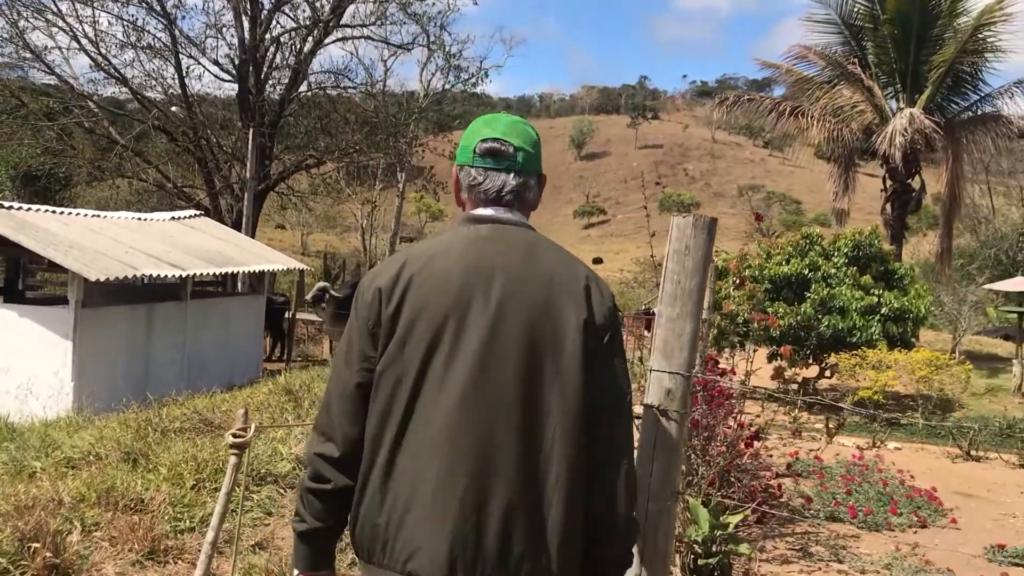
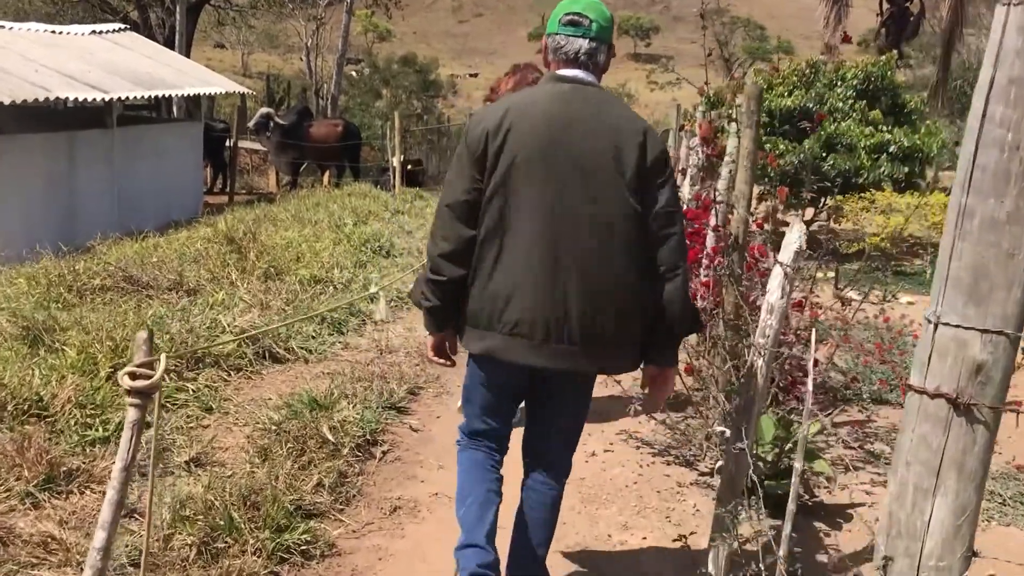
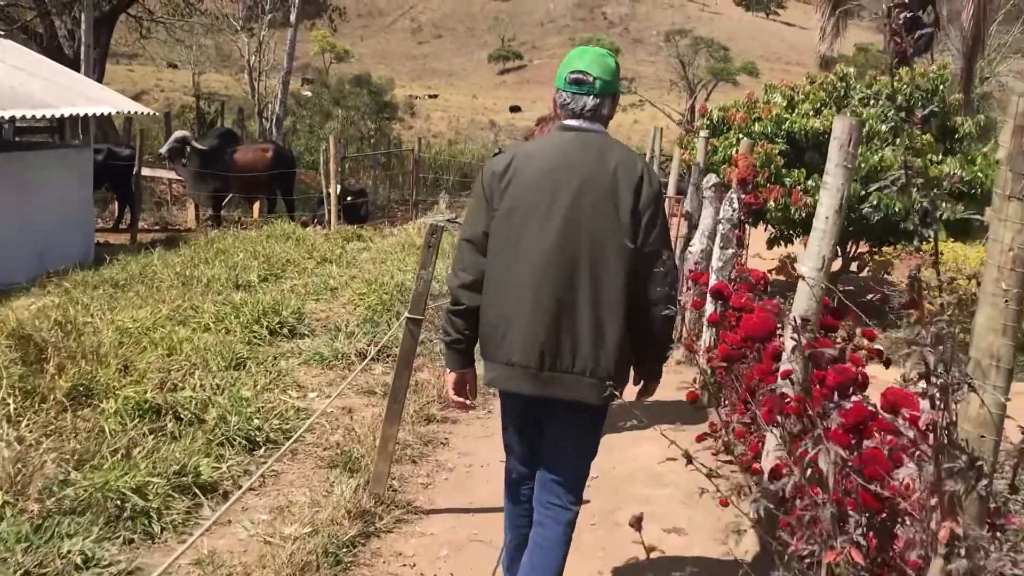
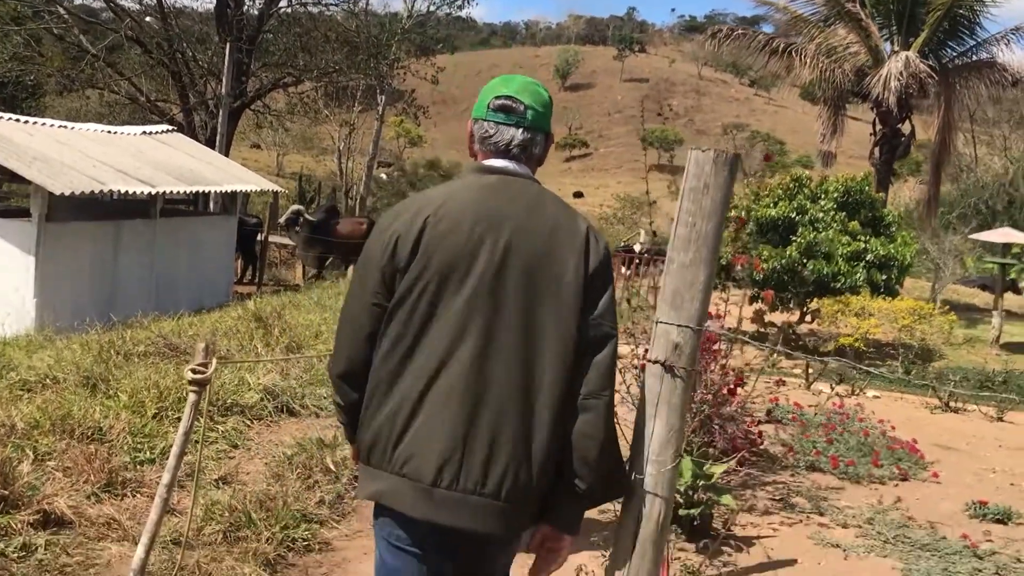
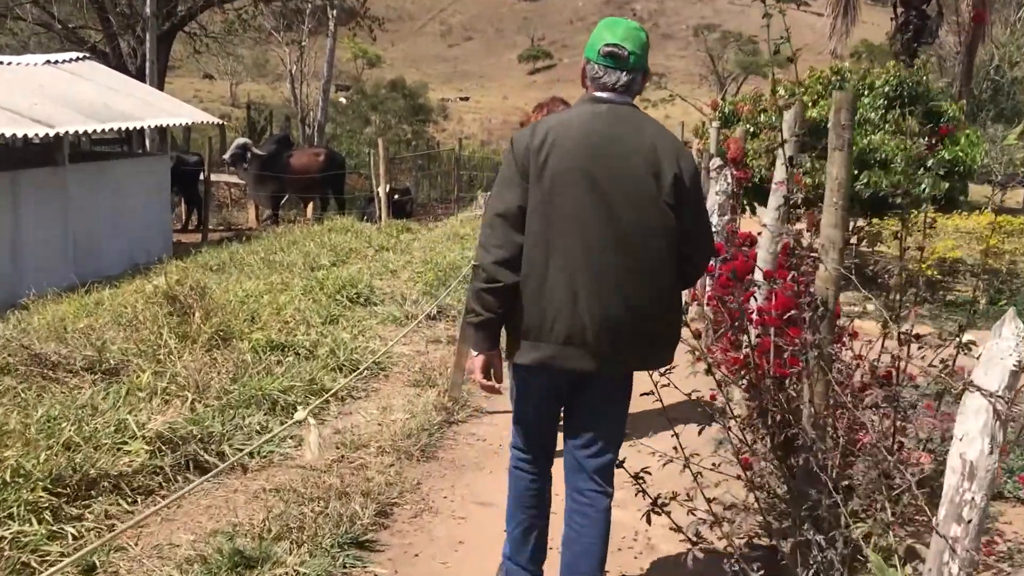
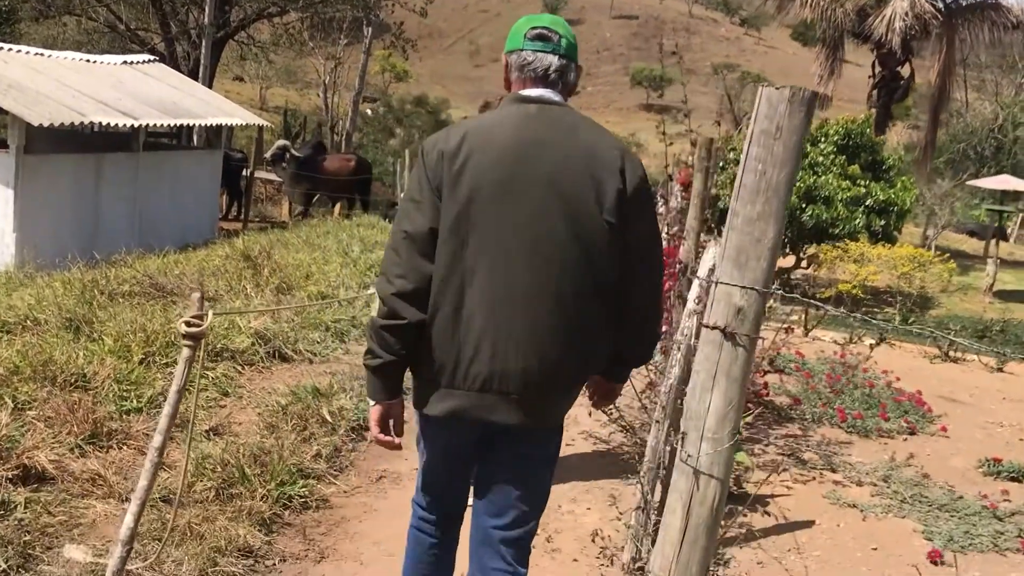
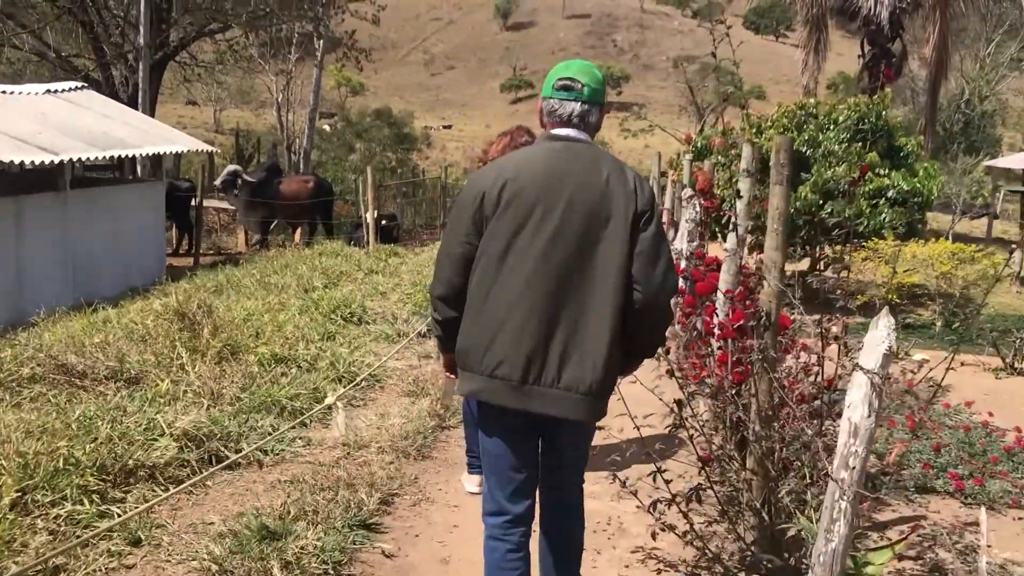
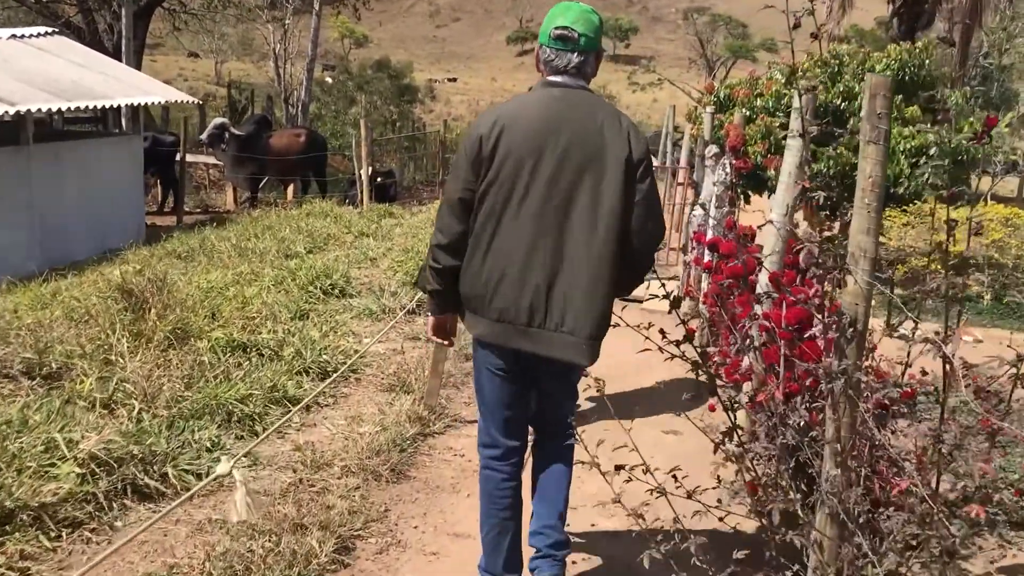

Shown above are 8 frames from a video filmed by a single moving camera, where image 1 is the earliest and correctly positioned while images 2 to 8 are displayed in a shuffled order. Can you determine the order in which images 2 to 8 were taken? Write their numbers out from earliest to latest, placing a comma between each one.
4, 6, 2, 7, 5, 8, 3
